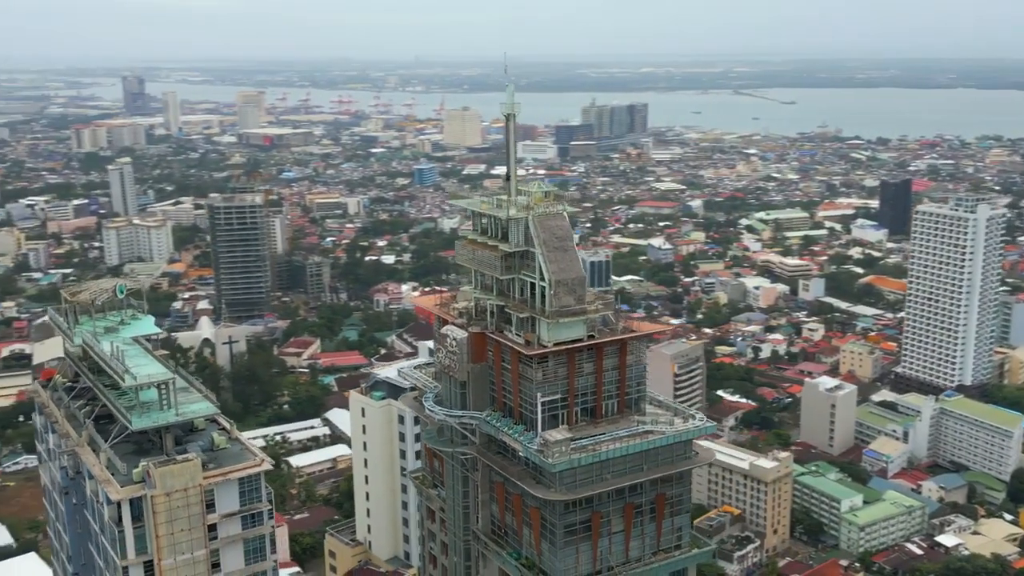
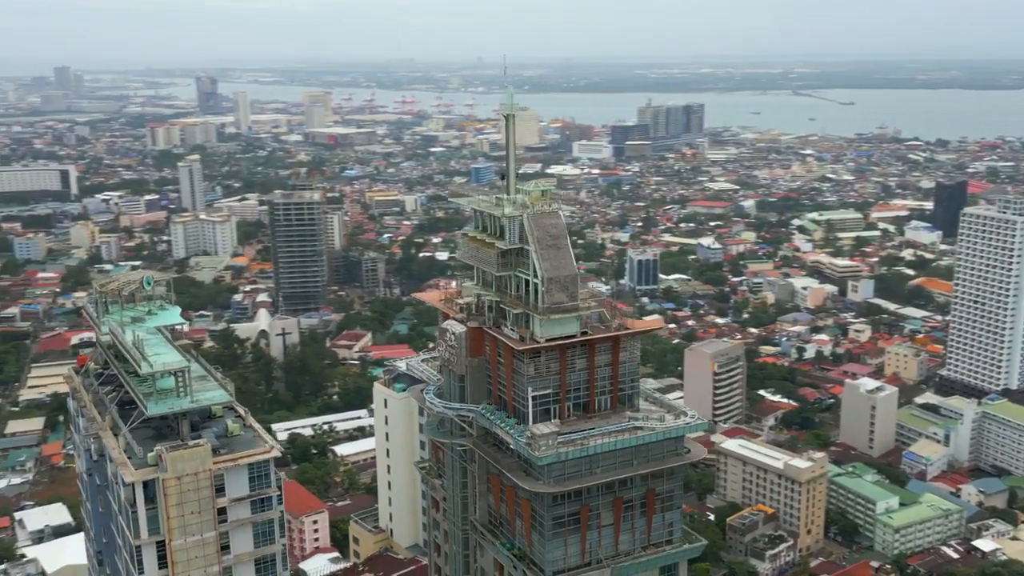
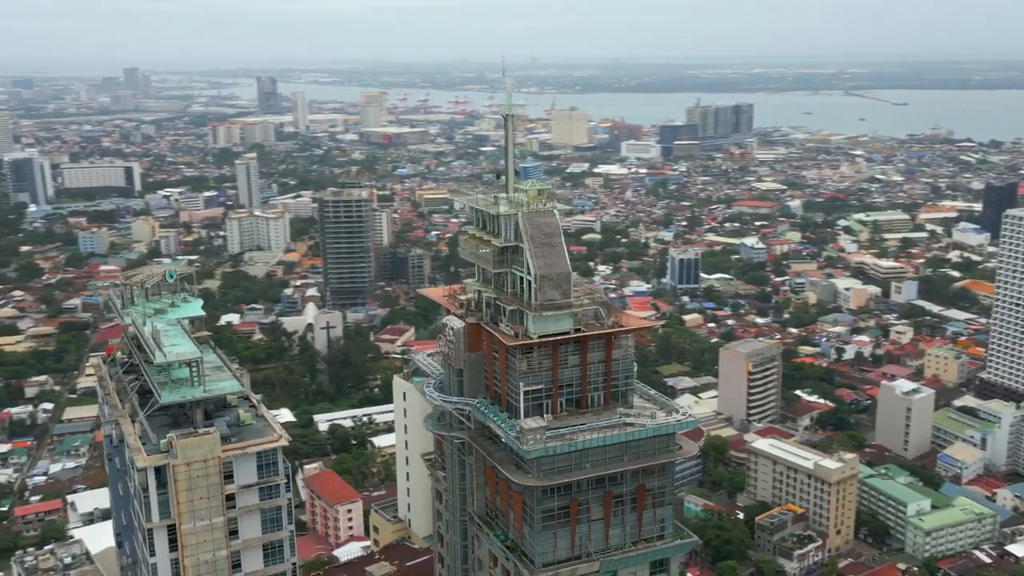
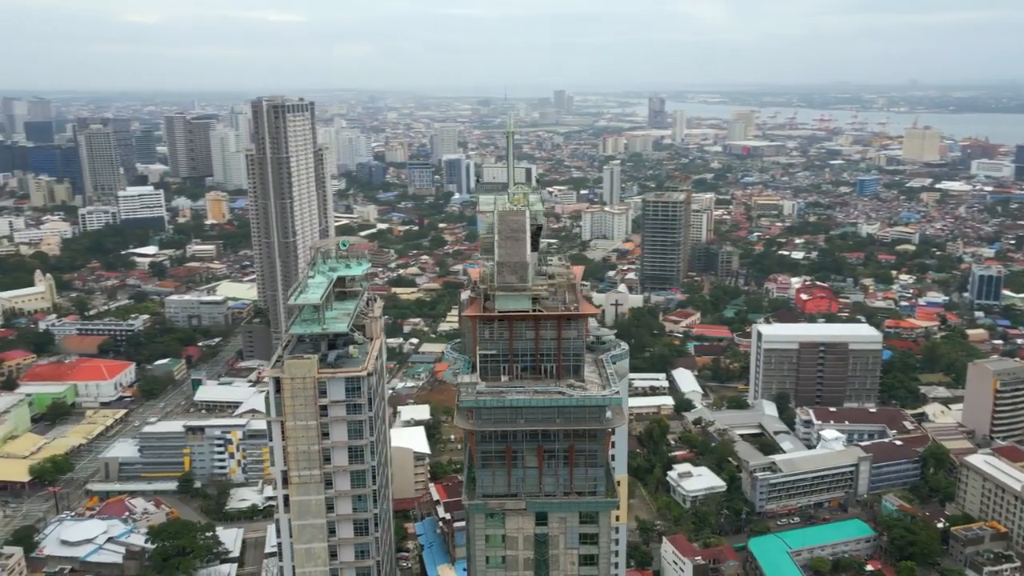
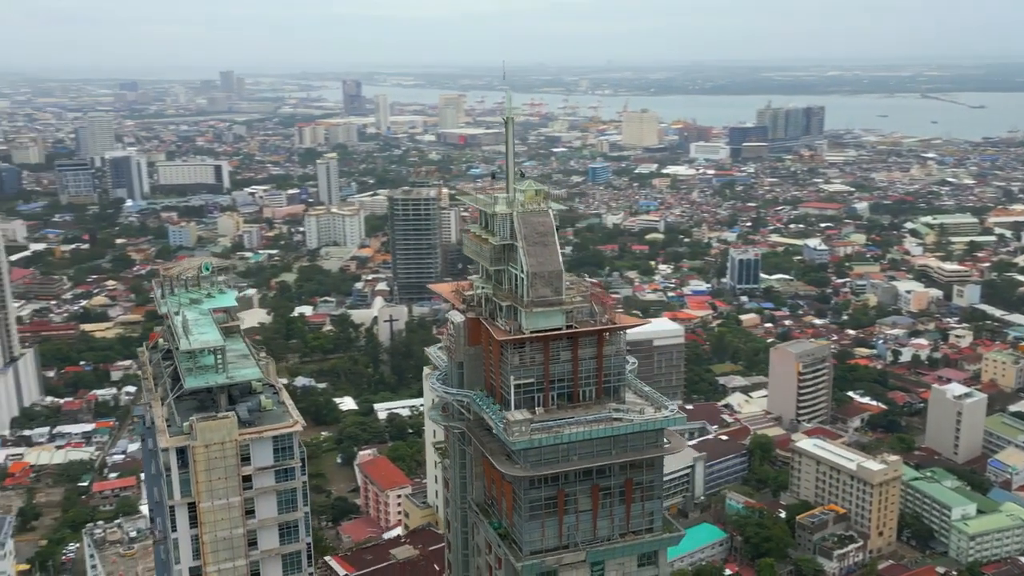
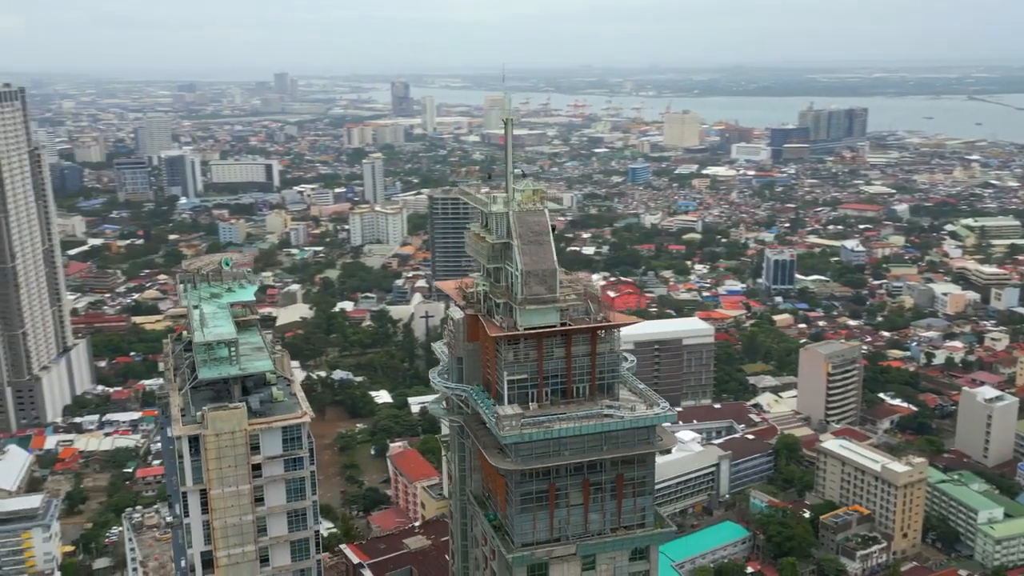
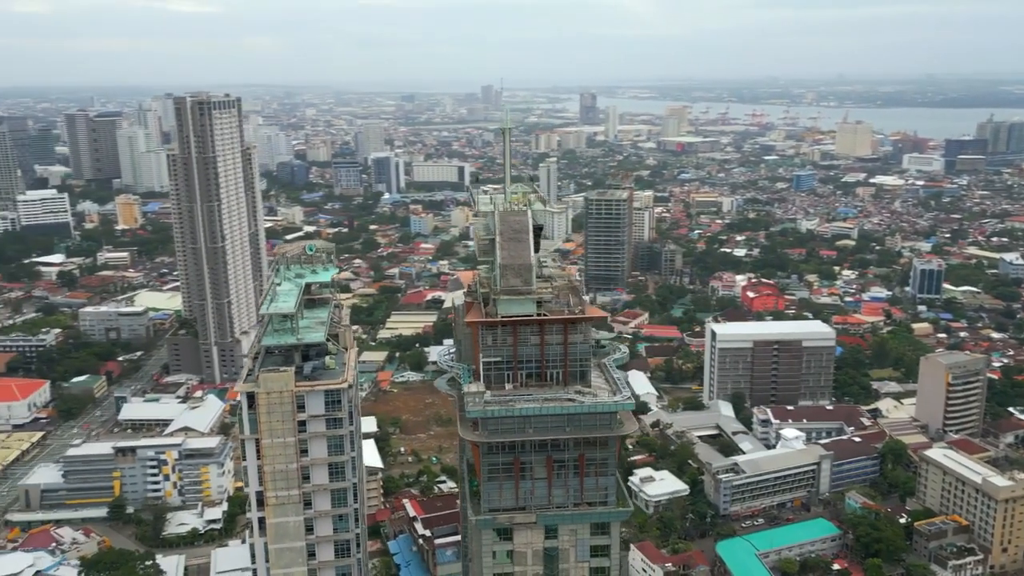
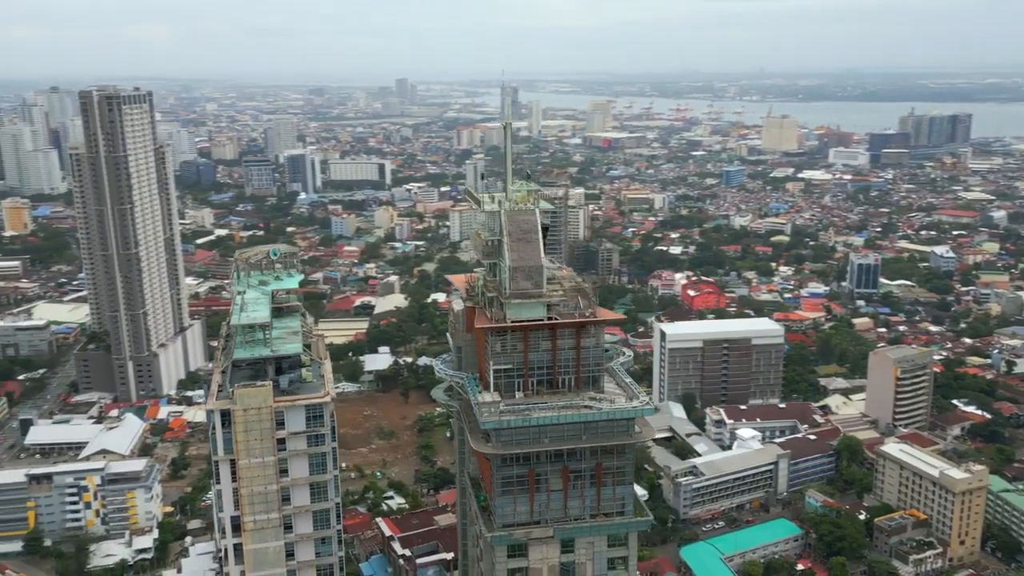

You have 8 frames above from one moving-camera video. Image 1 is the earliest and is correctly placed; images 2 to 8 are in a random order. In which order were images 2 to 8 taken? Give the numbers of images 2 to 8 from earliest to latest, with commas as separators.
2, 3, 5, 6, 8, 7, 4
